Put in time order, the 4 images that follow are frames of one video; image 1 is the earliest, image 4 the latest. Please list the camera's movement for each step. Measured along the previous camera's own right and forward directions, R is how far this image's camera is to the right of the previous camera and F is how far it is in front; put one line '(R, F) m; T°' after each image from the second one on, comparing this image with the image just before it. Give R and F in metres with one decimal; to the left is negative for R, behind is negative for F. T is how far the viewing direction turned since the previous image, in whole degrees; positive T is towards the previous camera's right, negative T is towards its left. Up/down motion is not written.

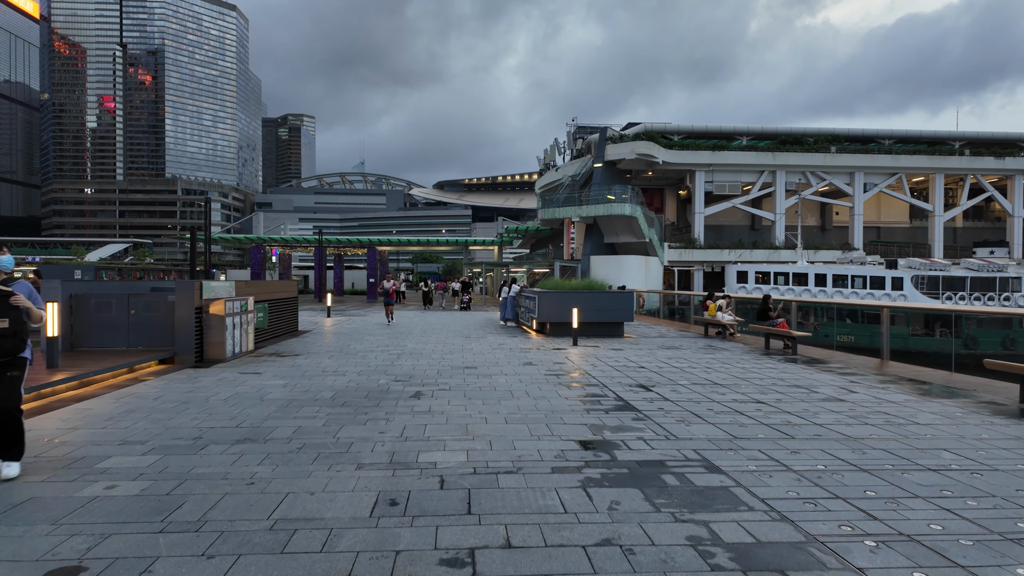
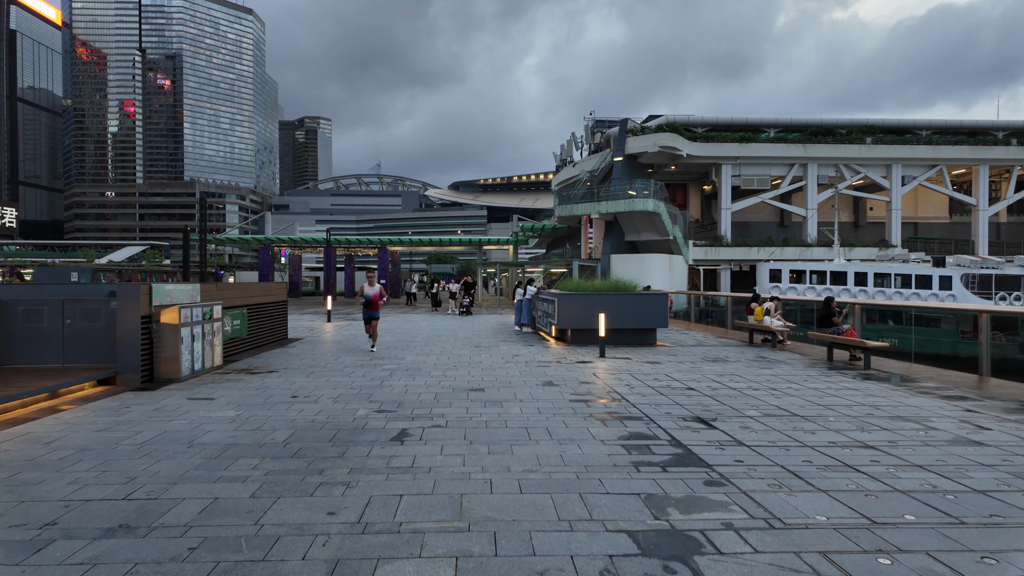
(0.0, +1.9) m; -2°
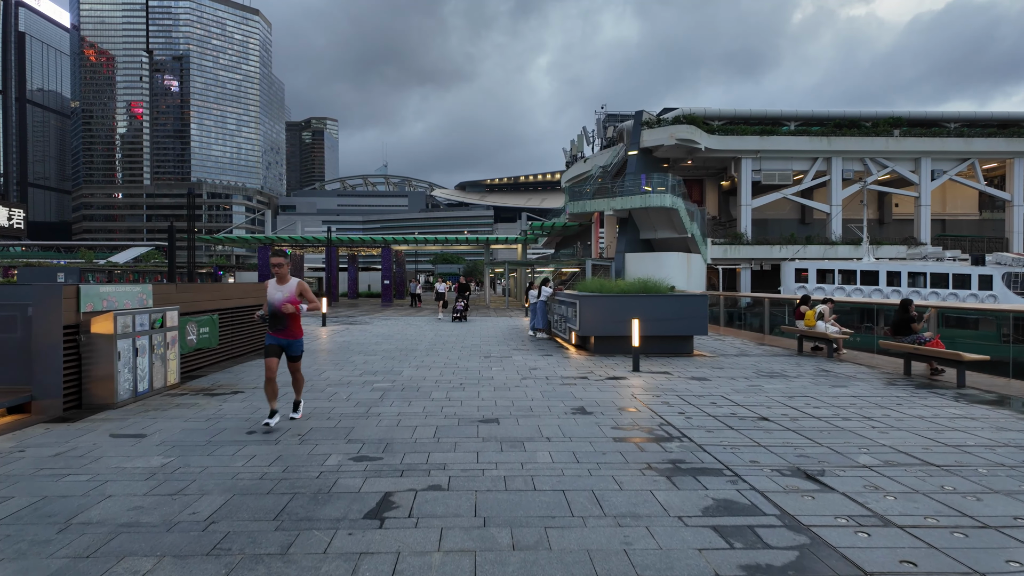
(-0.2, +1.7) m; -1°
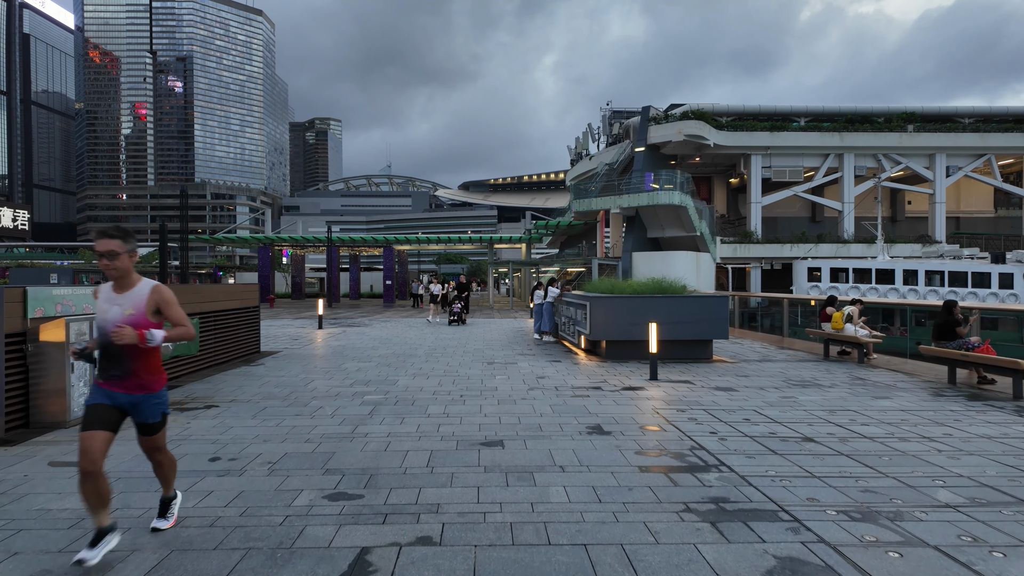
(0.0, +0.8) m; 0°
